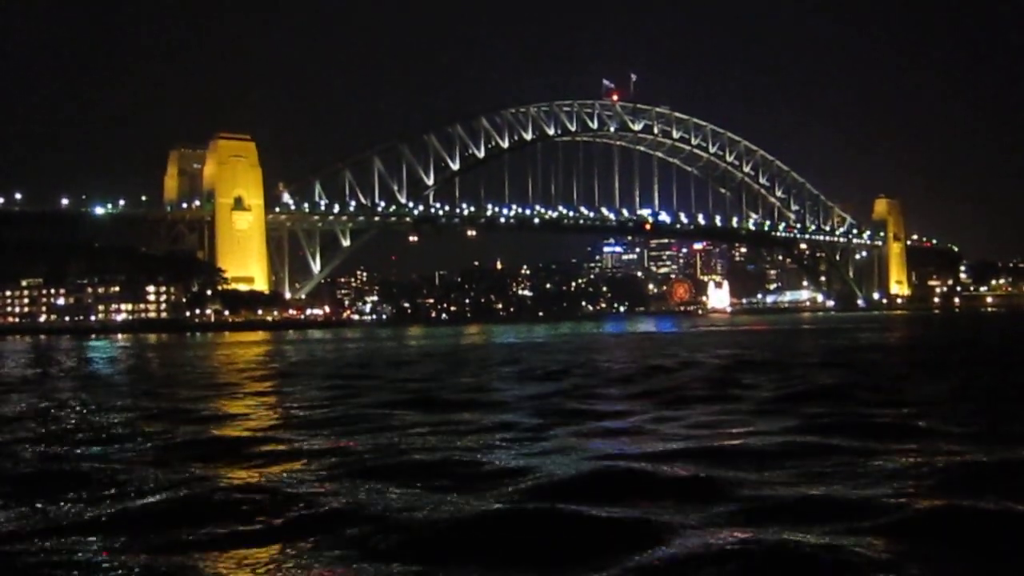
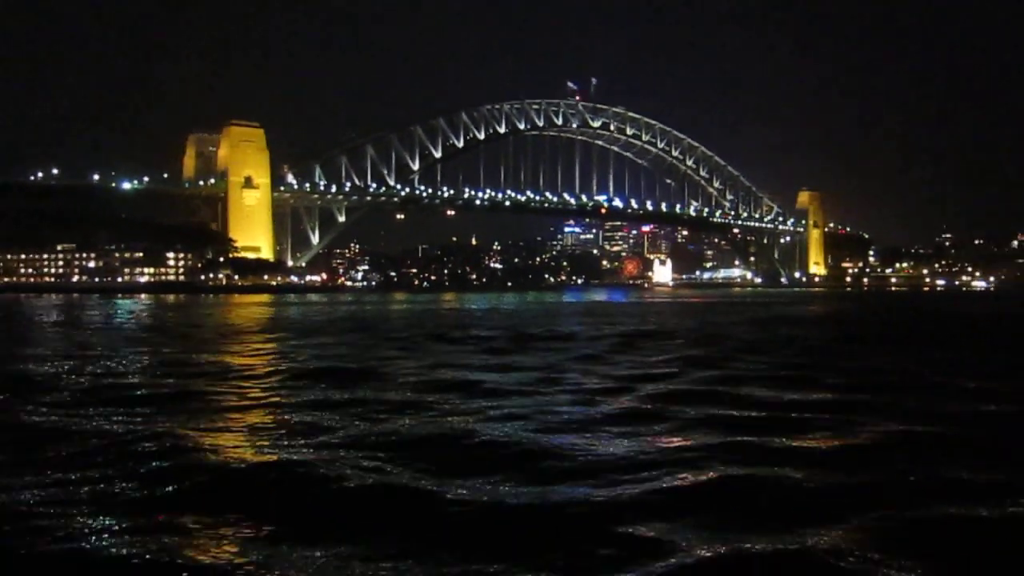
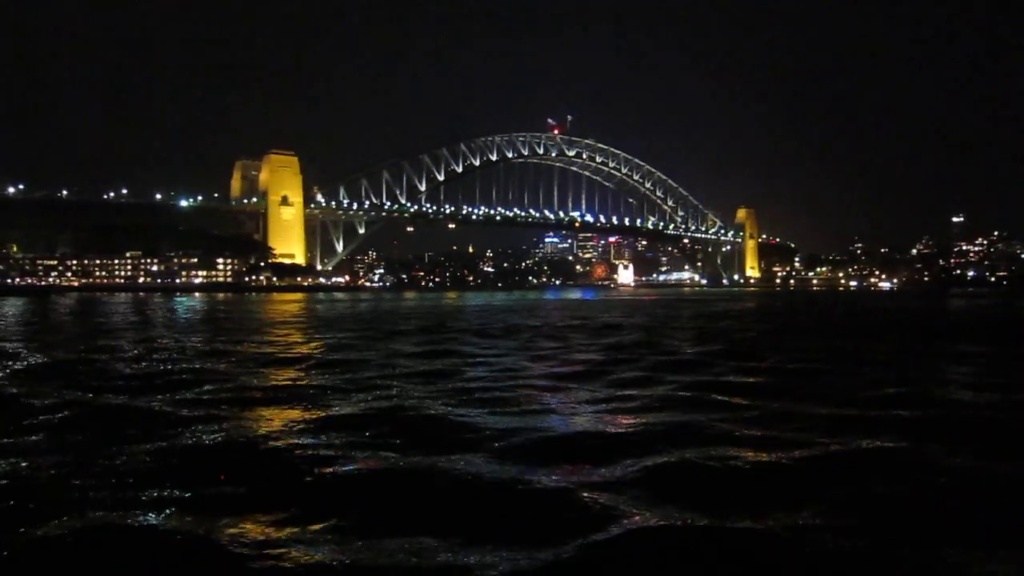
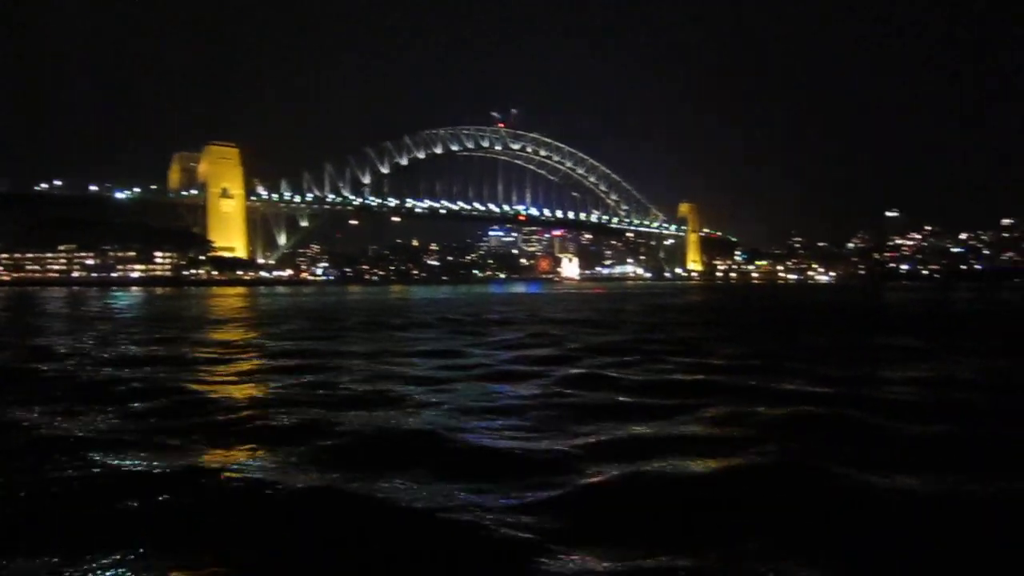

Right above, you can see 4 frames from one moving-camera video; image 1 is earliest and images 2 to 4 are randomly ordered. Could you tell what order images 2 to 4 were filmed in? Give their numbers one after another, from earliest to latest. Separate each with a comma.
2, 3, 4
